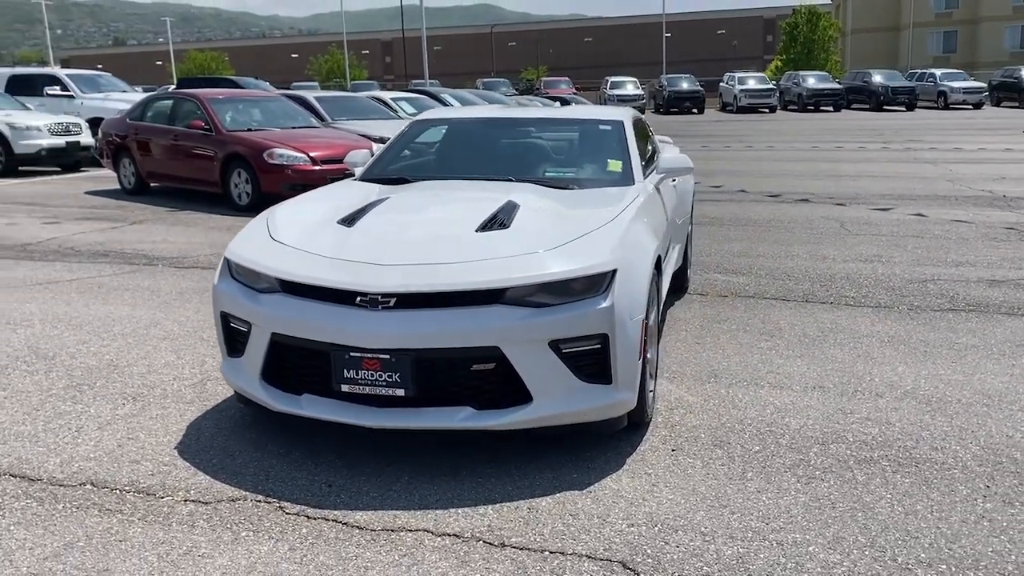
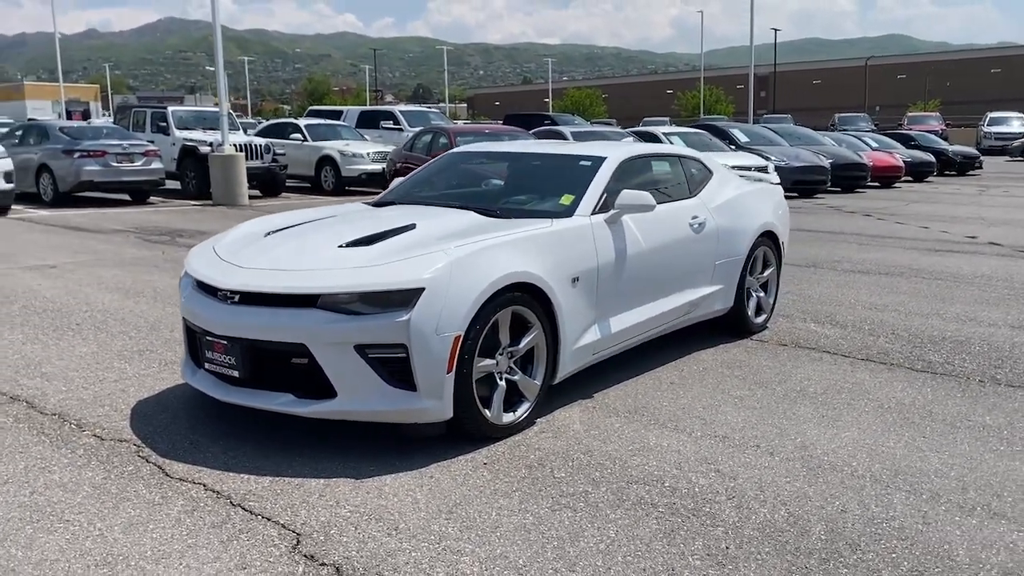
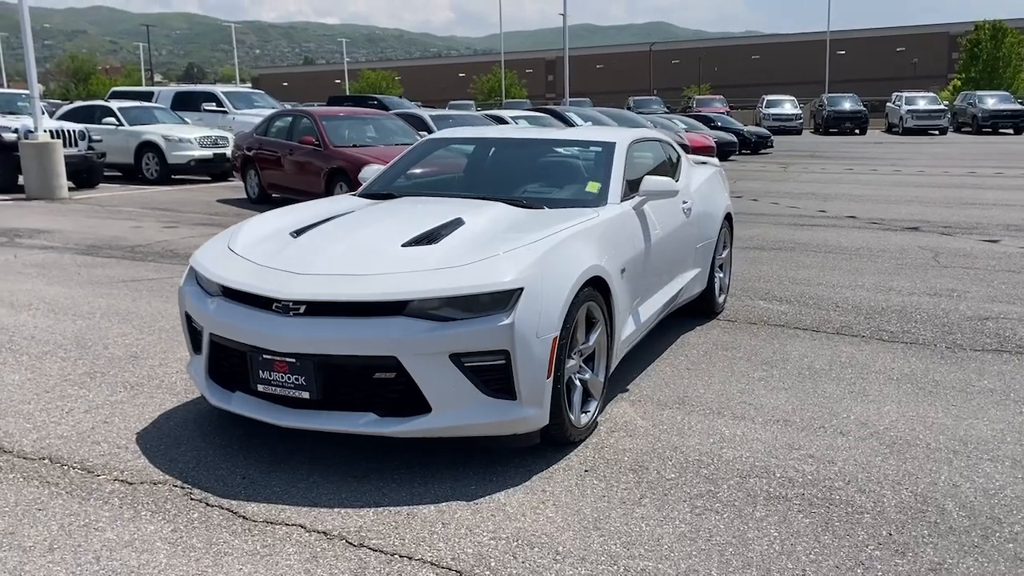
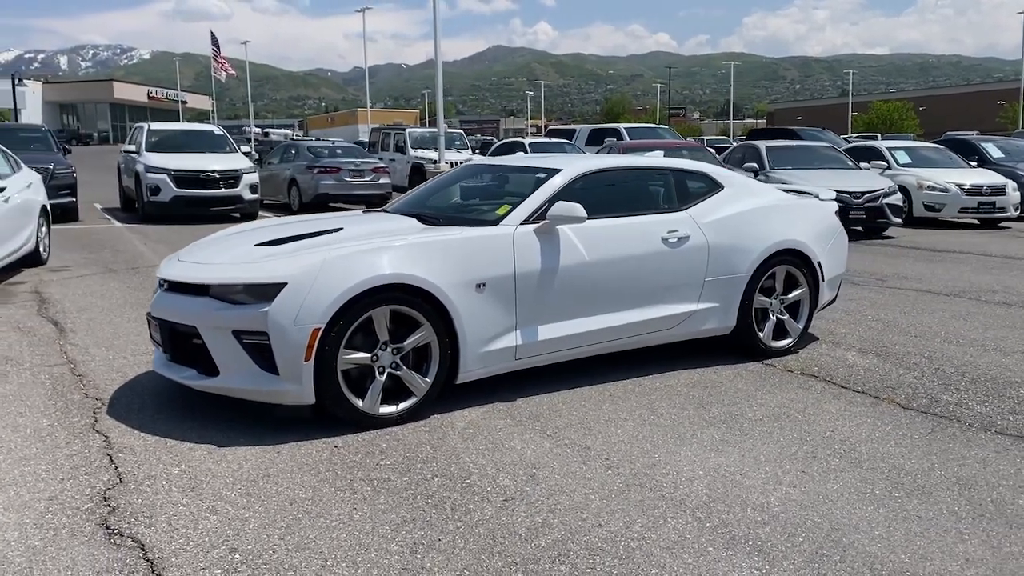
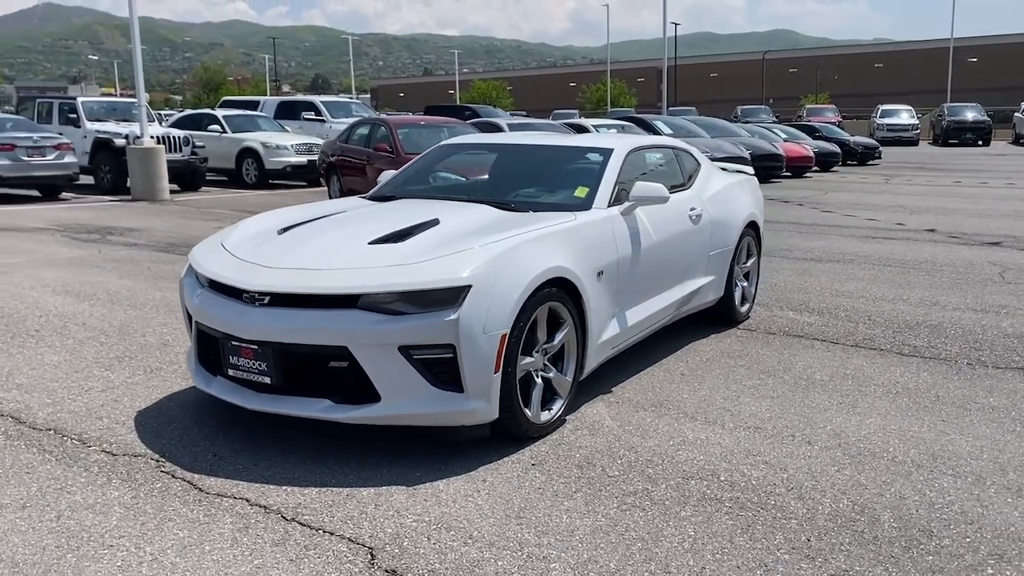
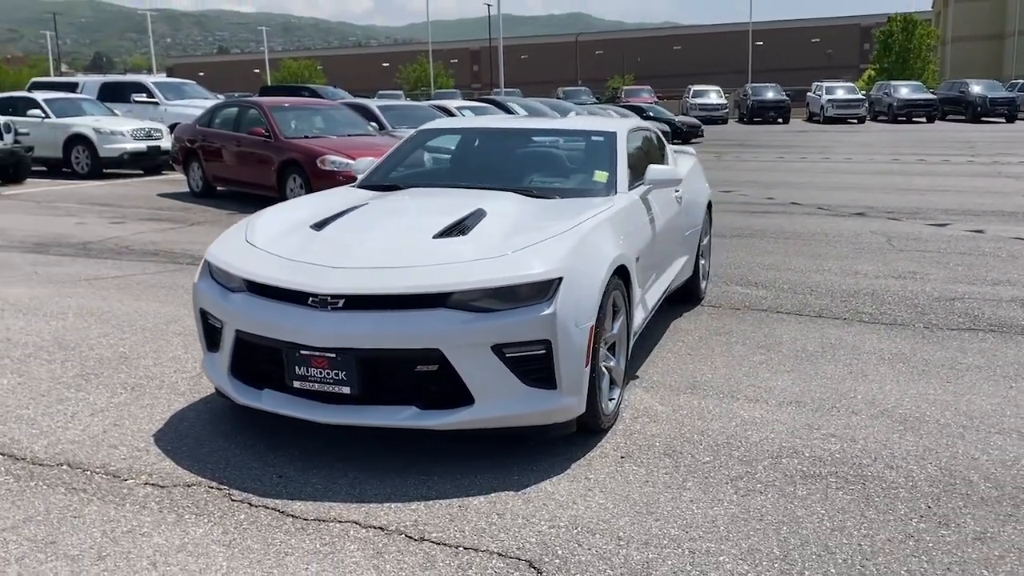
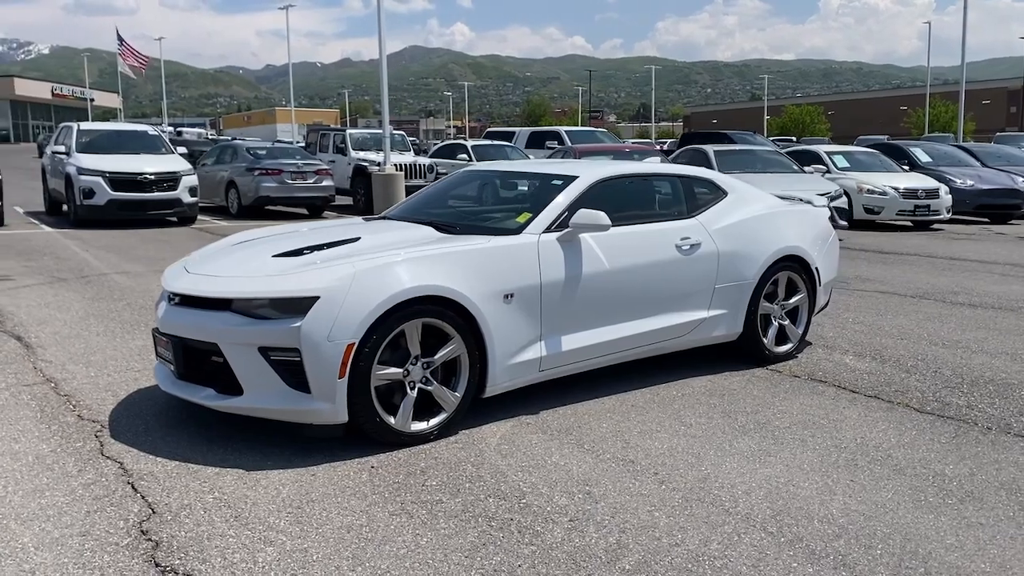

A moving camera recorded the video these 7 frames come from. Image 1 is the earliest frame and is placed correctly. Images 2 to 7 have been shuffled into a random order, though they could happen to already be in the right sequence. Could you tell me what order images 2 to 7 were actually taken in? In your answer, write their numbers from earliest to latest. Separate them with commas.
6, 3, 5, 2, 7, 4
